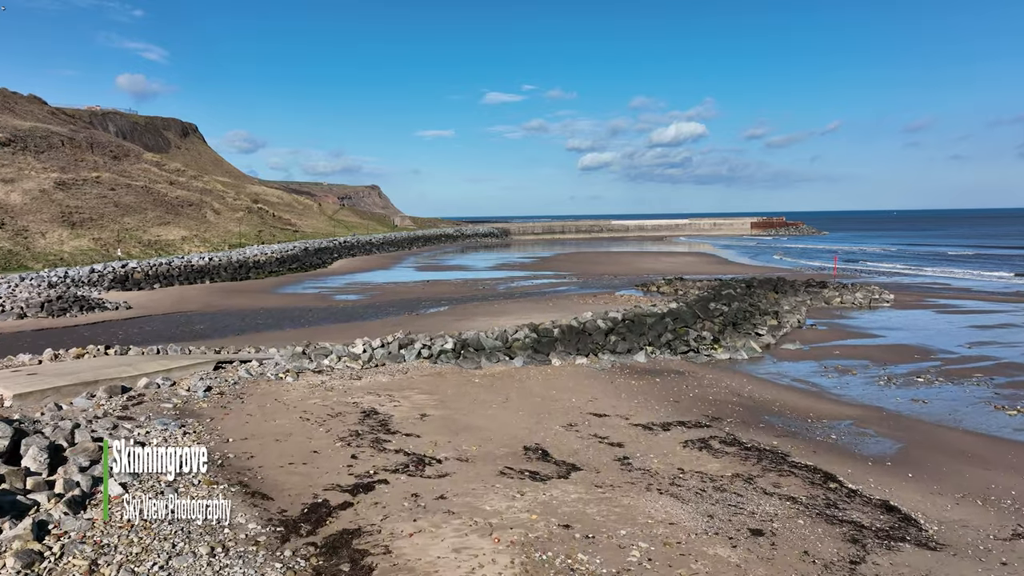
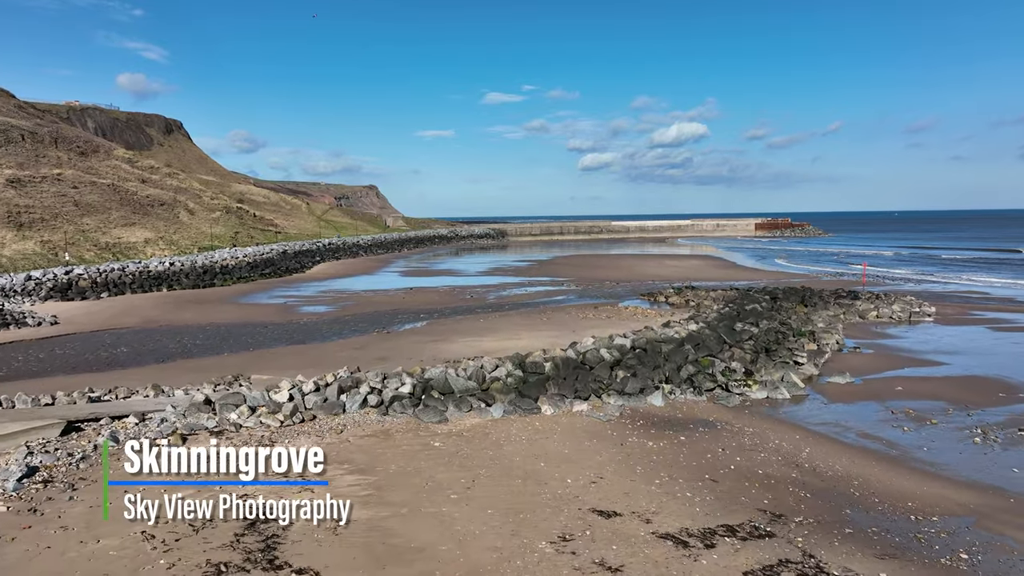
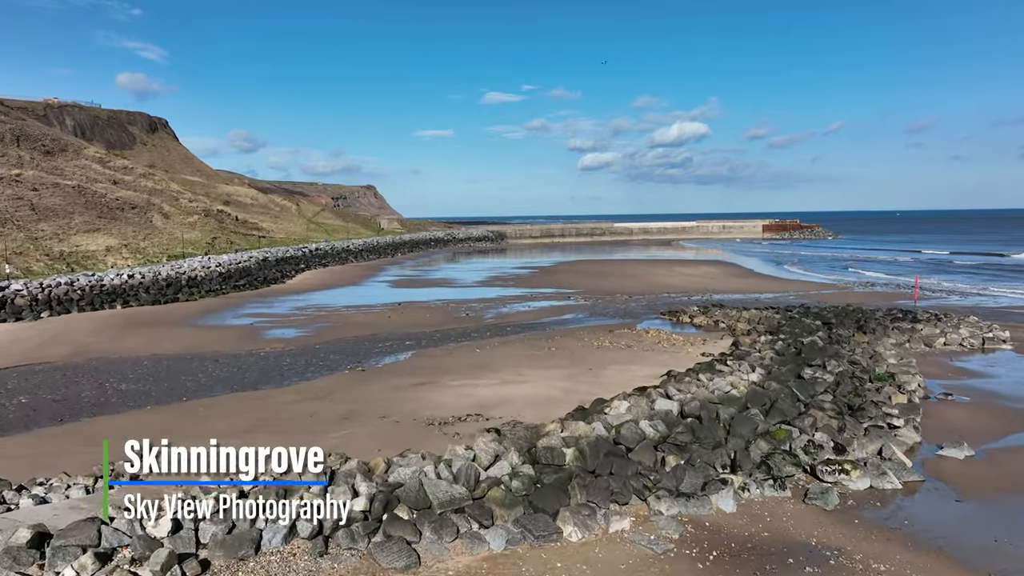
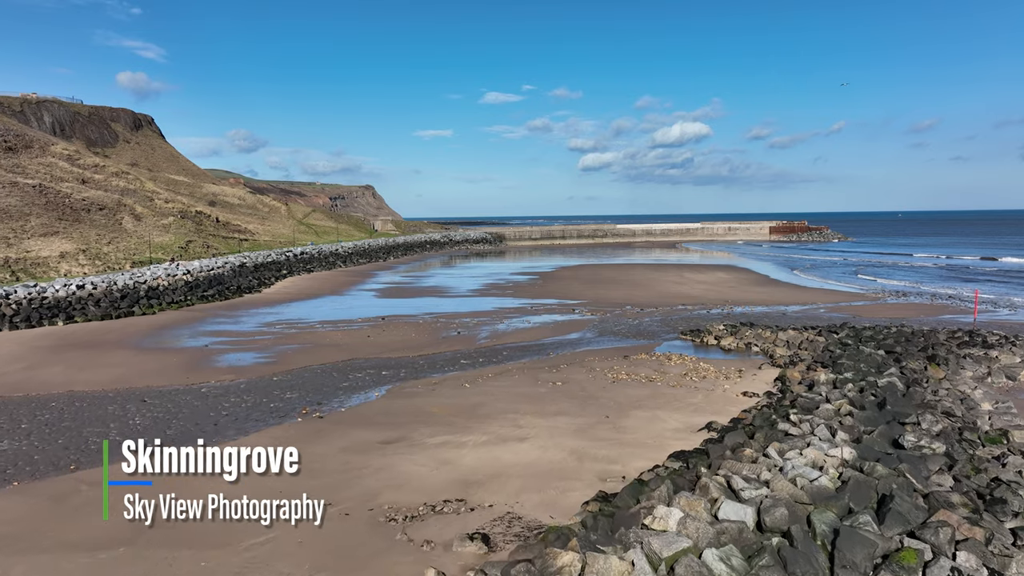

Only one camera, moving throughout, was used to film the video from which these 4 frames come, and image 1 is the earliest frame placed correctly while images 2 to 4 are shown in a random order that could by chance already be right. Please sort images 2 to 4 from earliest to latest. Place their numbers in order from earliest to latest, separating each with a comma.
2, 3, 4
